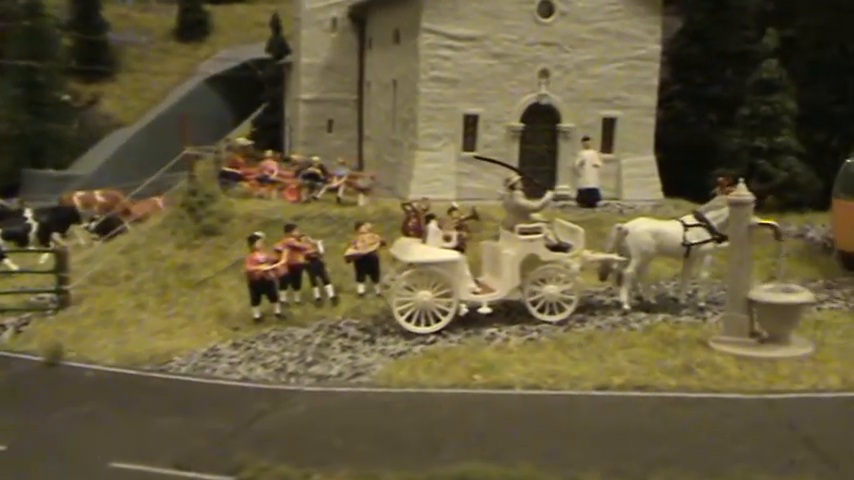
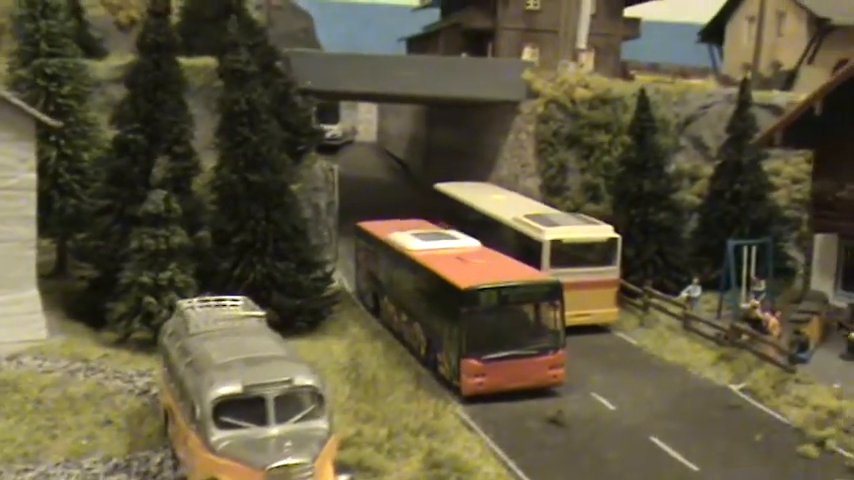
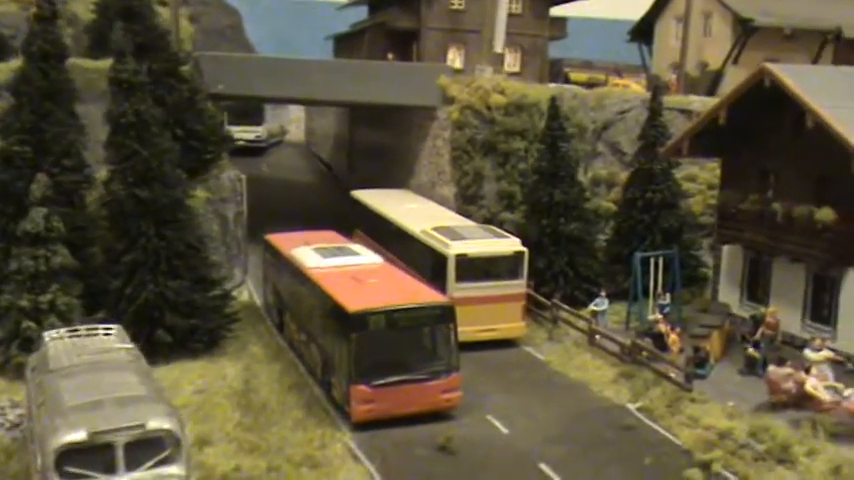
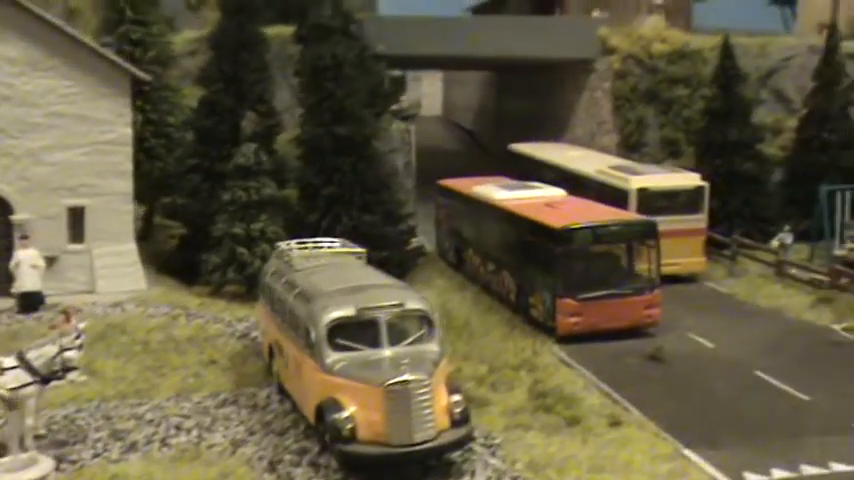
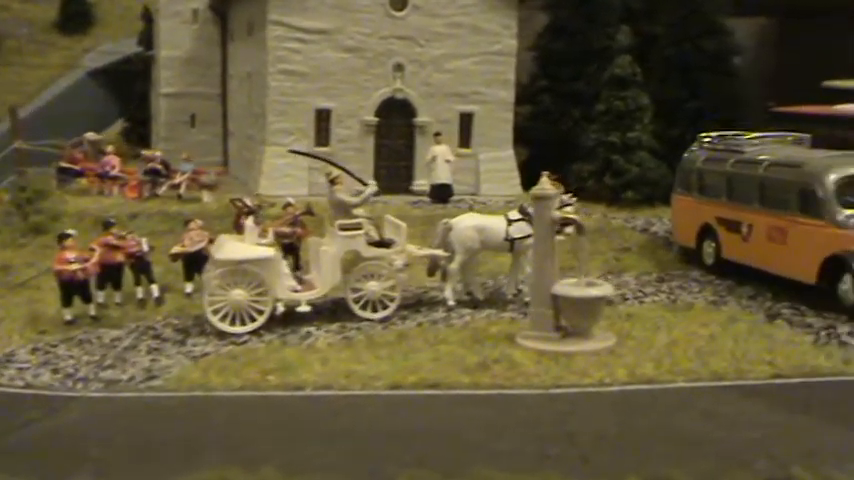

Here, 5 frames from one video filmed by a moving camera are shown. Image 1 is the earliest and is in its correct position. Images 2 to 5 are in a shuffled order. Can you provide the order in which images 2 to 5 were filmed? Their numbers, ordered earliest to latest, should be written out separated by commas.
5, 4, 2, 3
